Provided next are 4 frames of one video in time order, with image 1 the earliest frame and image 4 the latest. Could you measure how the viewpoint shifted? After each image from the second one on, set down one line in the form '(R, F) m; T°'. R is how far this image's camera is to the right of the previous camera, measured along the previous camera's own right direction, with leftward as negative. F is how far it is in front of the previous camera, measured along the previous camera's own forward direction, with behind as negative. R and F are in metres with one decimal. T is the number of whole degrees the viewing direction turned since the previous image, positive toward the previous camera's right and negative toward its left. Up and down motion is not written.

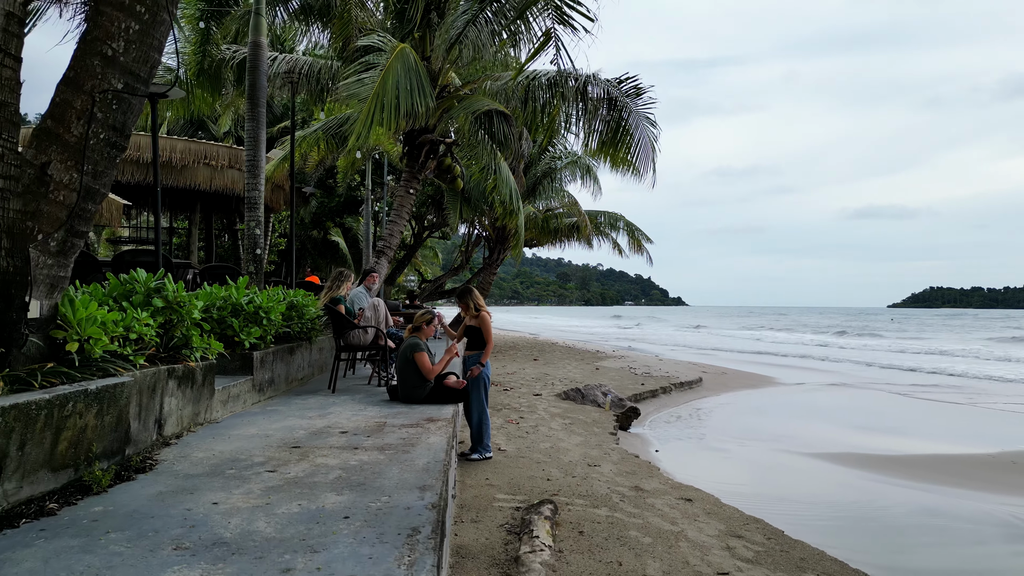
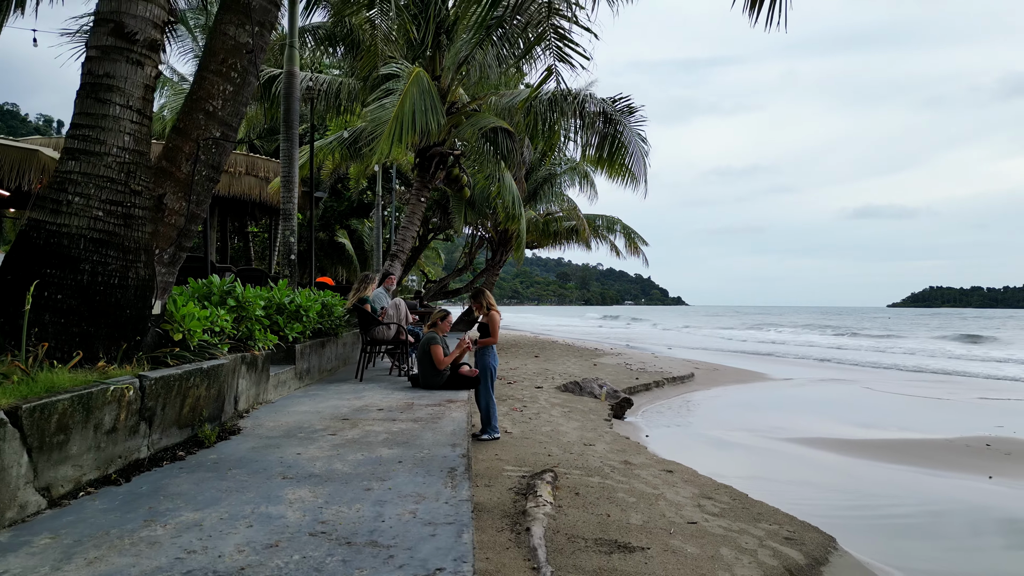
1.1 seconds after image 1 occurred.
(-0.1, -0.8) m; 0°
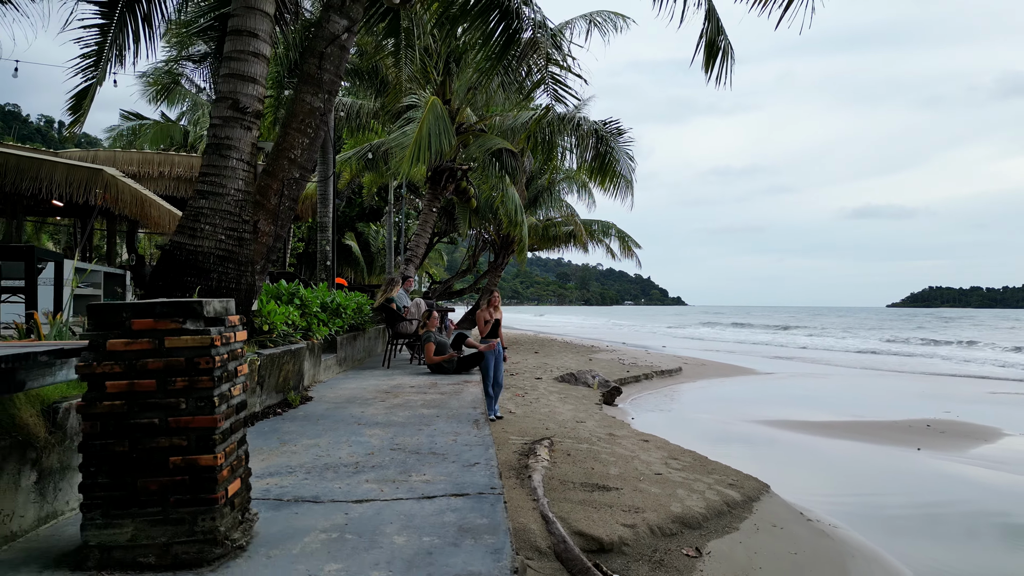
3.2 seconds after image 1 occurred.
(0.0, -1.2) m; 0°
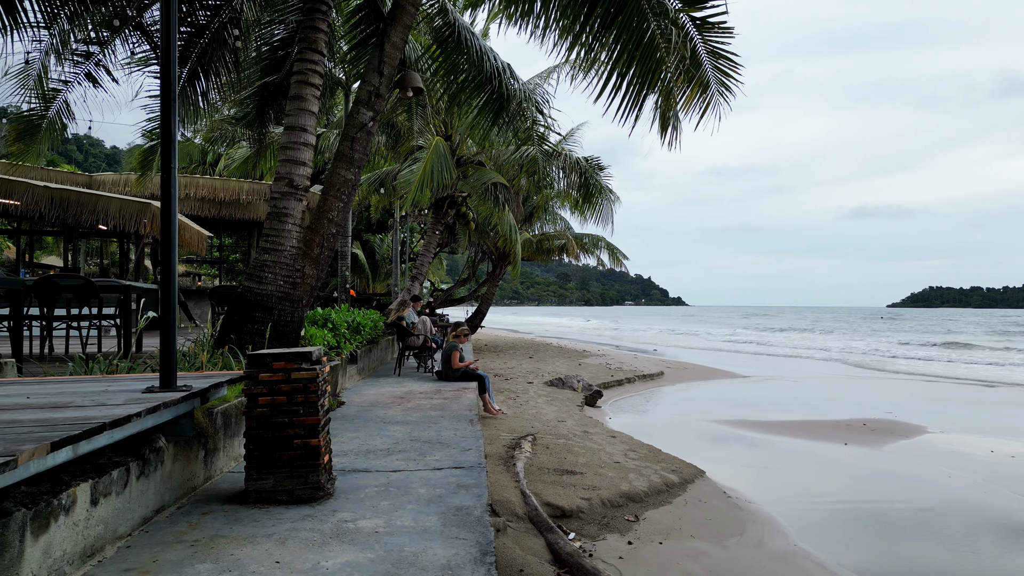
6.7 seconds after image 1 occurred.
(+0.1, -1.4) m; 0°
